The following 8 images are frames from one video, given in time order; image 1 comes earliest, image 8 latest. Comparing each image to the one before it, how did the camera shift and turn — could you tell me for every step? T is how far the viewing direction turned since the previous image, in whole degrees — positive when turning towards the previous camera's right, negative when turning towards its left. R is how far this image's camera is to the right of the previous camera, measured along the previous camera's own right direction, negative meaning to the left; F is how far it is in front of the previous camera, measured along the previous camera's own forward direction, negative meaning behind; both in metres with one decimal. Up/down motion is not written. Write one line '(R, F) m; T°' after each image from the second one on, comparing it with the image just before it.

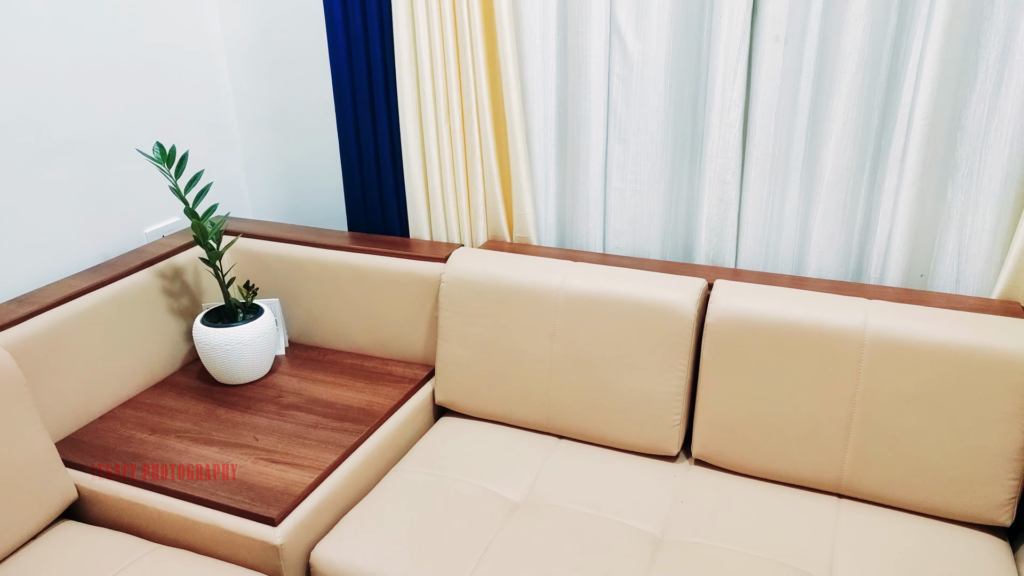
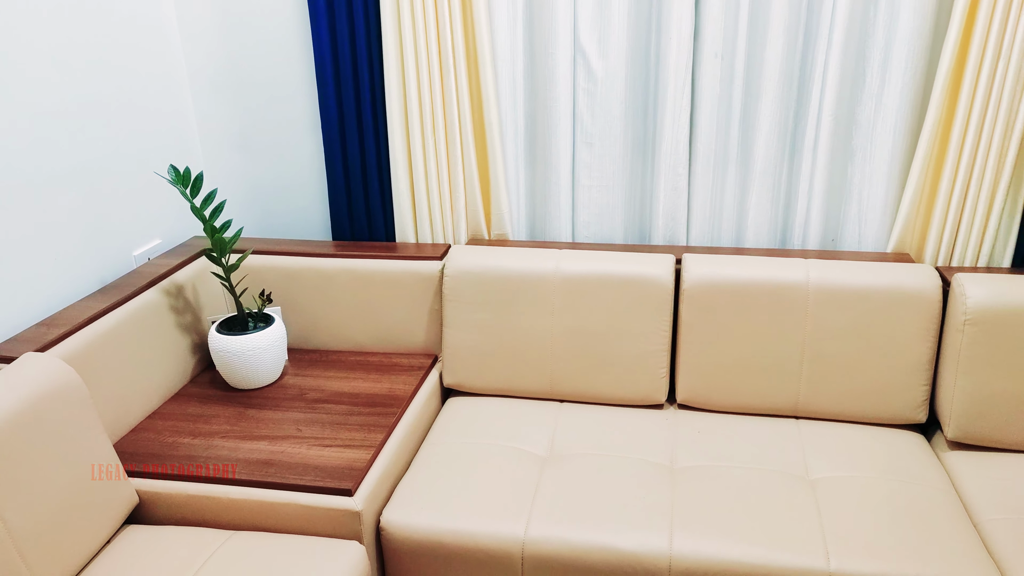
(-0.4, -0.2) m; +11°
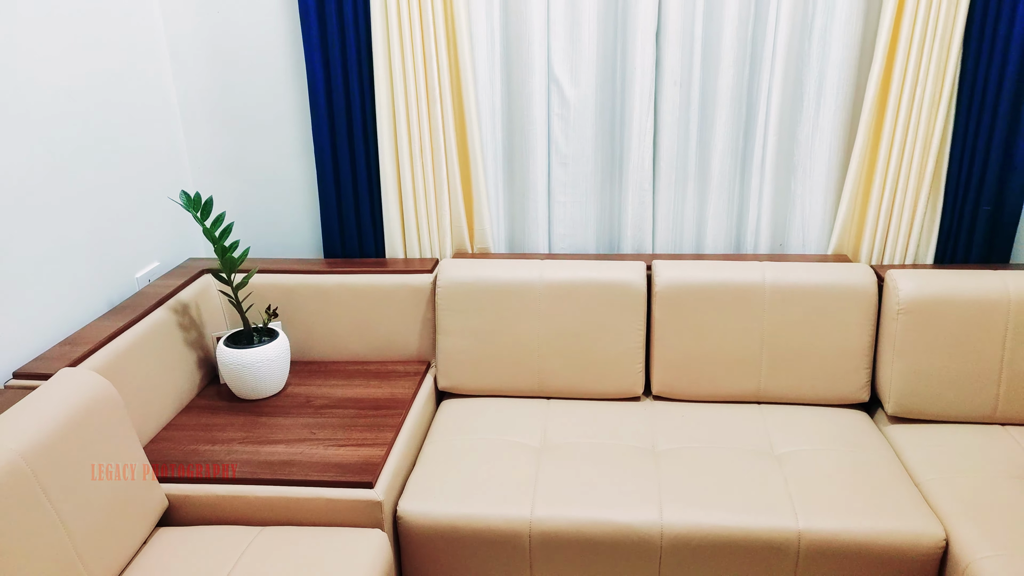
(-0.1, -0.2) m; +5°
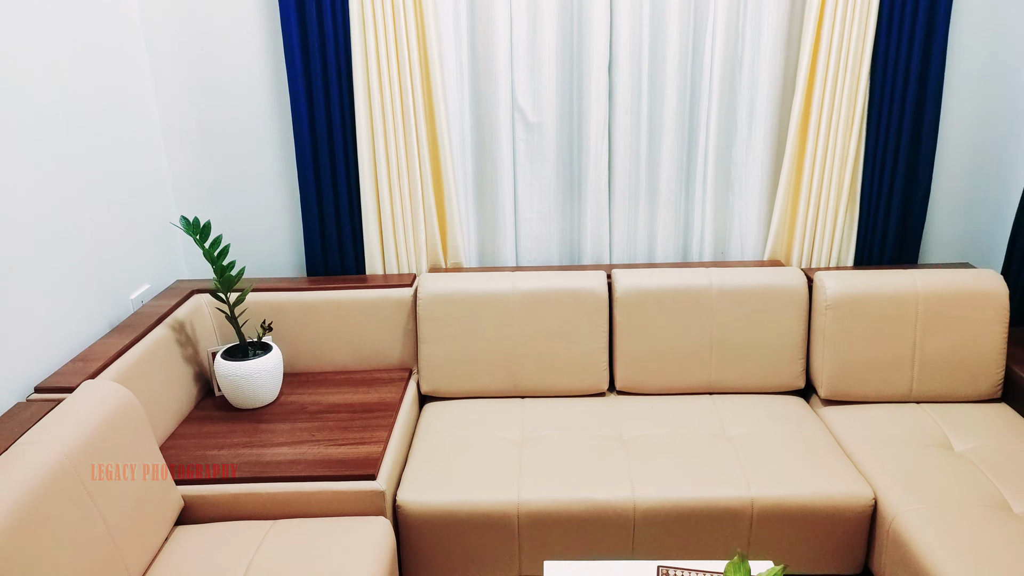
(-0.1, -0.2) m; +5°
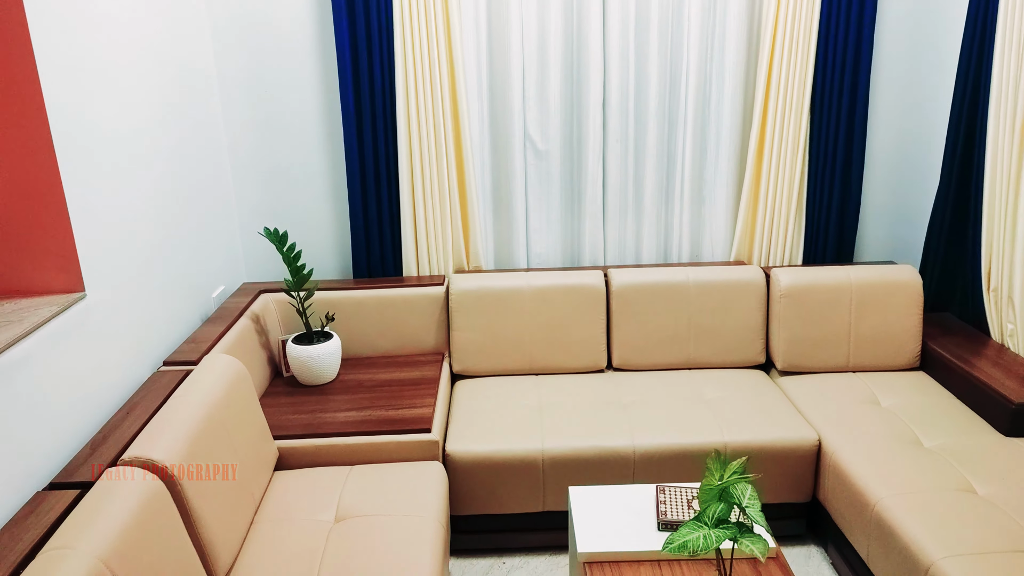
(-0.2, -0.5) m; +2°
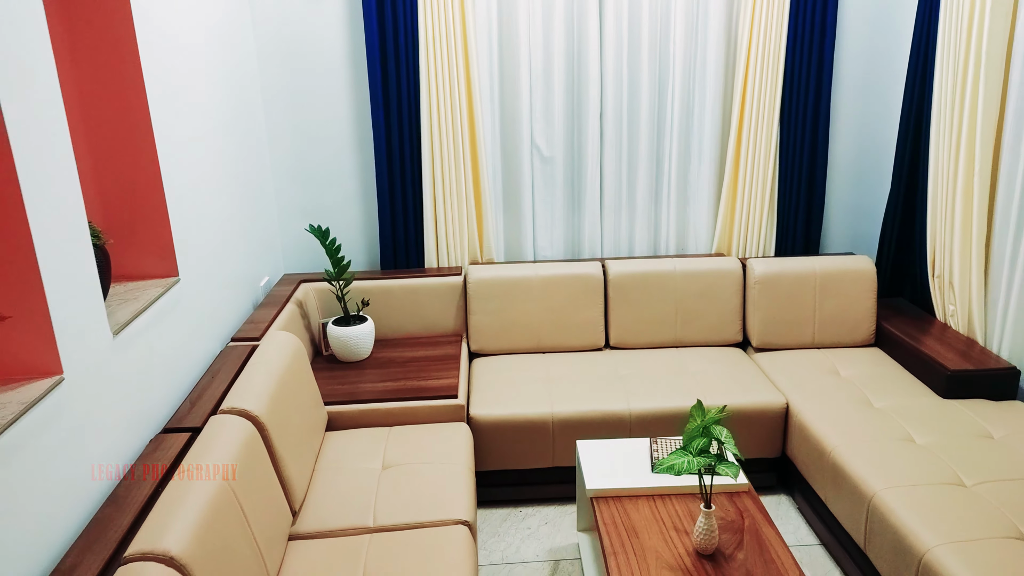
(-0.1, -0.4) m; +1°
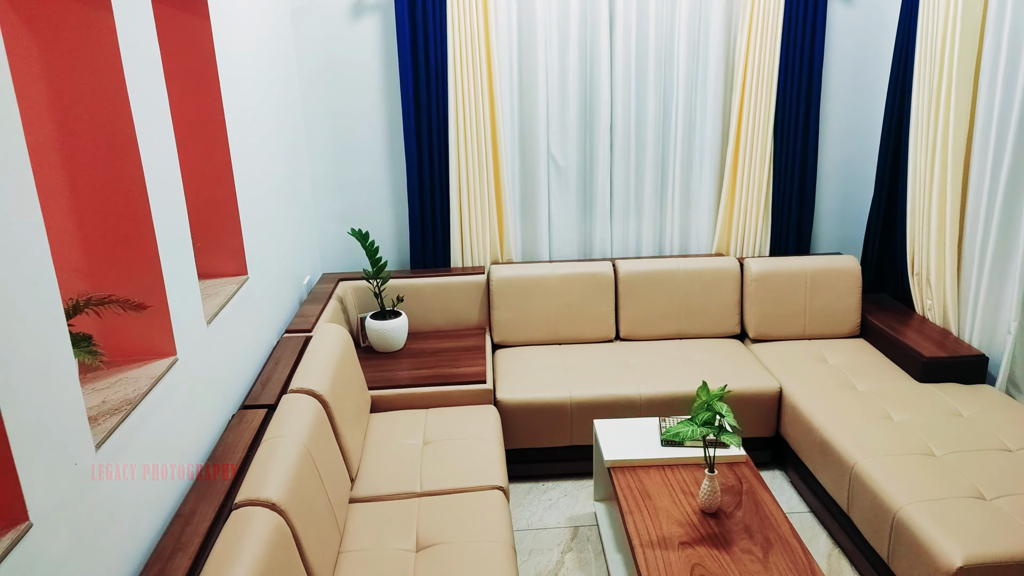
(-0.1, -0.3) m; 0°
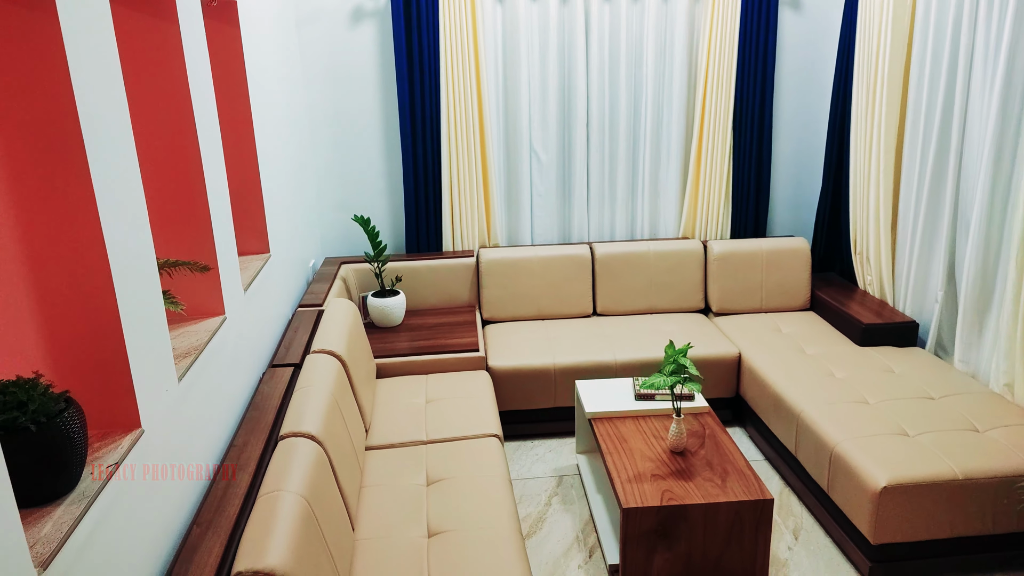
(-0.1, -0.4) m; +2°
